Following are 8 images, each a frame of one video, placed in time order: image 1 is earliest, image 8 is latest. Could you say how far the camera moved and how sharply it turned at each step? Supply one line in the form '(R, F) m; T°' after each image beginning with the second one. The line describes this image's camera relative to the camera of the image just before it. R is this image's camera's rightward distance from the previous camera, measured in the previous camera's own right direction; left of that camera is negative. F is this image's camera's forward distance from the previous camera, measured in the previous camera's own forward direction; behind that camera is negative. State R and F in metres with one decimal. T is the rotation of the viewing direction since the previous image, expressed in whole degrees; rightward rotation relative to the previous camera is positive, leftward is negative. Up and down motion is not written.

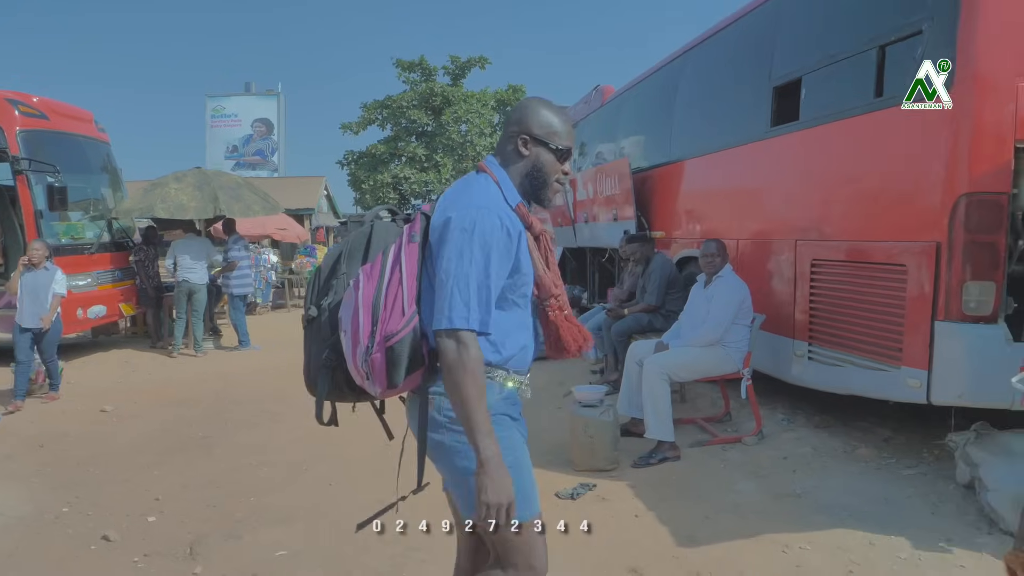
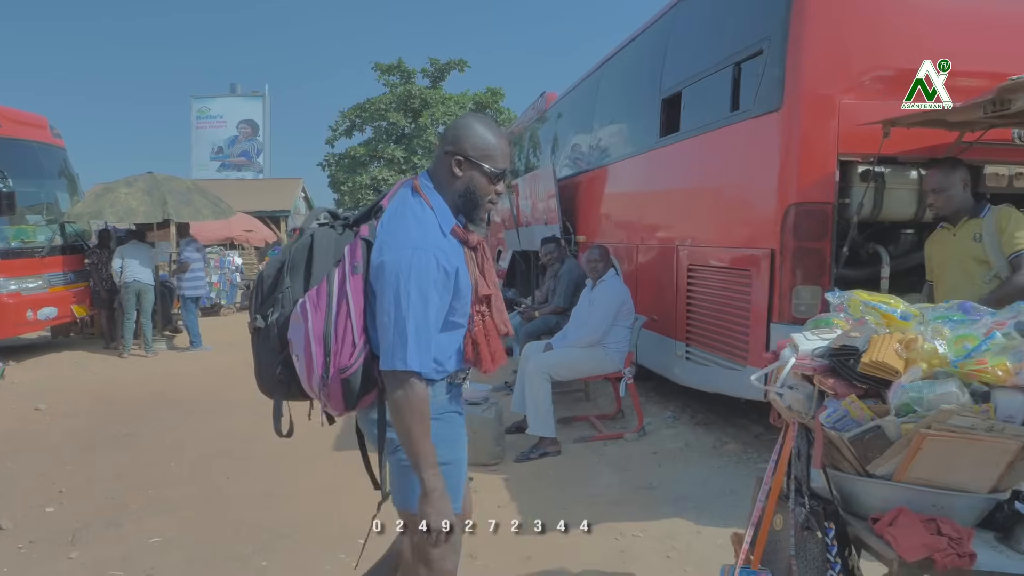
(+0.7, -0.2) m; 0°
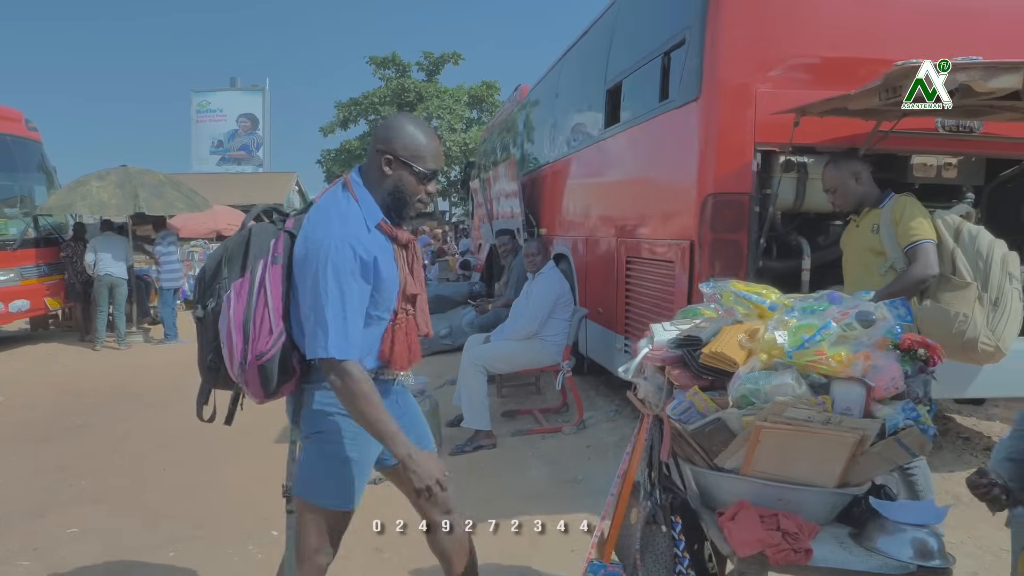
(+0.5, 0.0) m; -1°
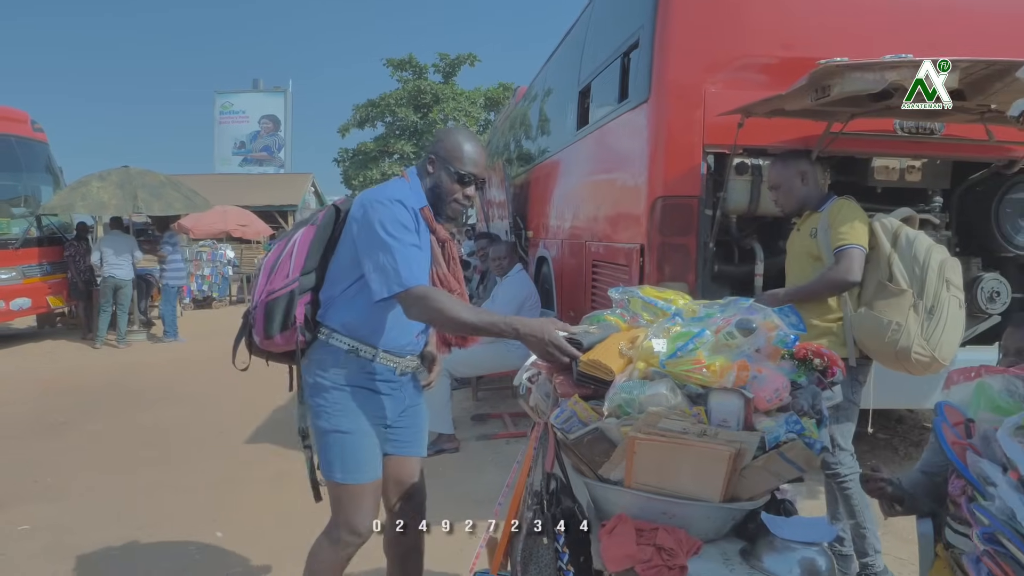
(+0.4, +0.1) m; -2°
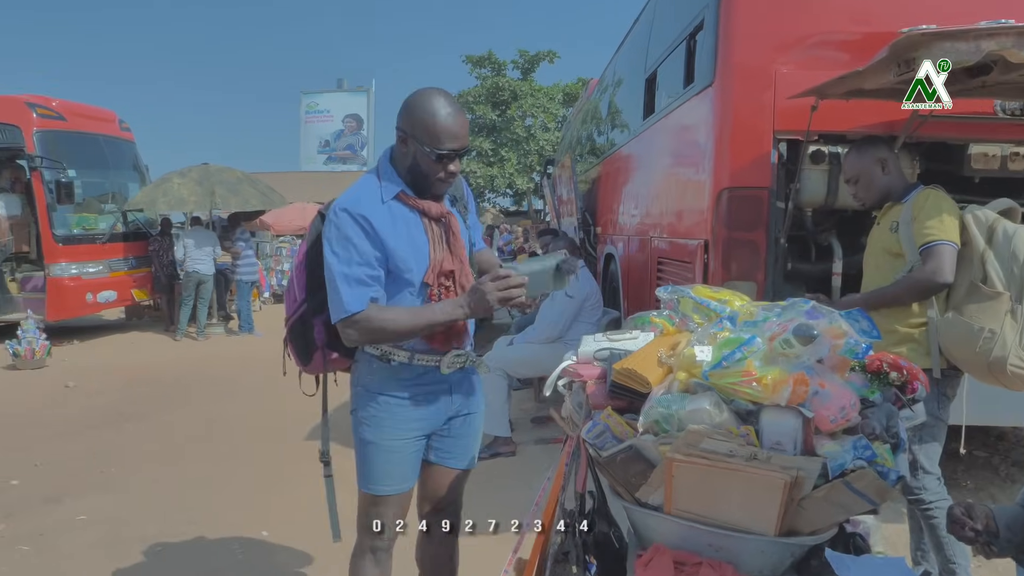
(+0.1, +0.2) m; -6°
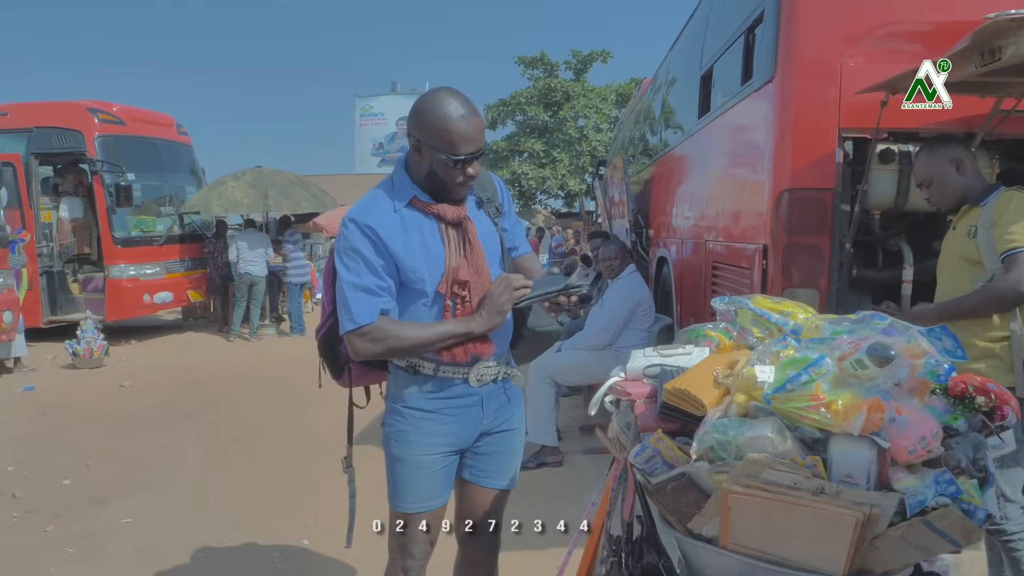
(0.0, +0.1) m; -4°
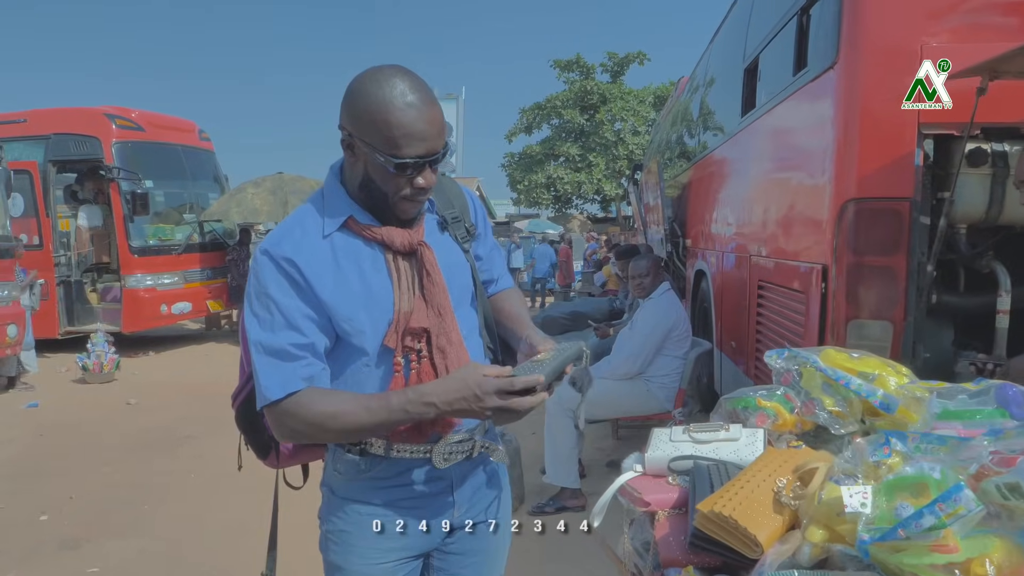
(+0.1, +0.5) m; -3°
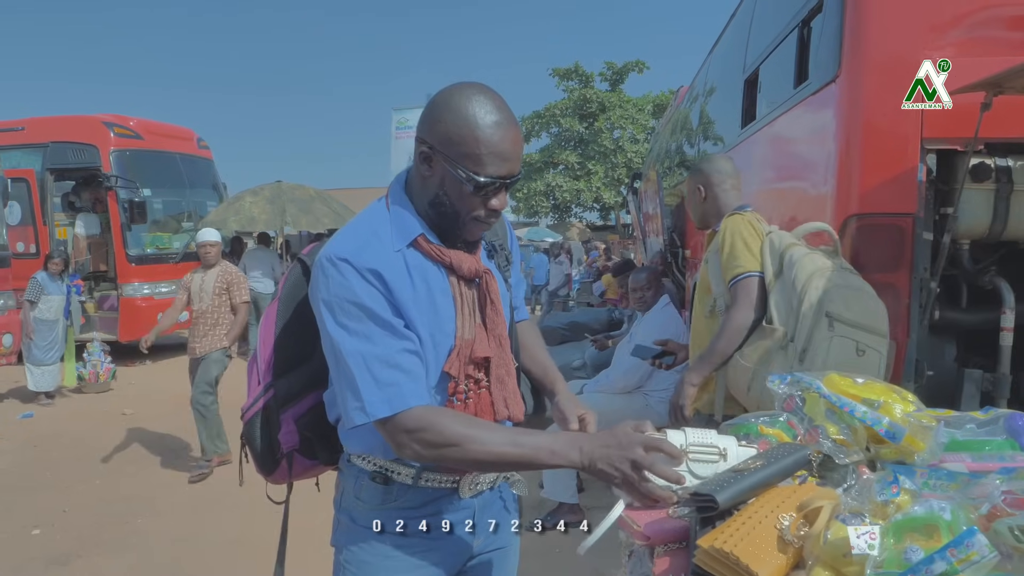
(0.0, 0.0) m; 0°
